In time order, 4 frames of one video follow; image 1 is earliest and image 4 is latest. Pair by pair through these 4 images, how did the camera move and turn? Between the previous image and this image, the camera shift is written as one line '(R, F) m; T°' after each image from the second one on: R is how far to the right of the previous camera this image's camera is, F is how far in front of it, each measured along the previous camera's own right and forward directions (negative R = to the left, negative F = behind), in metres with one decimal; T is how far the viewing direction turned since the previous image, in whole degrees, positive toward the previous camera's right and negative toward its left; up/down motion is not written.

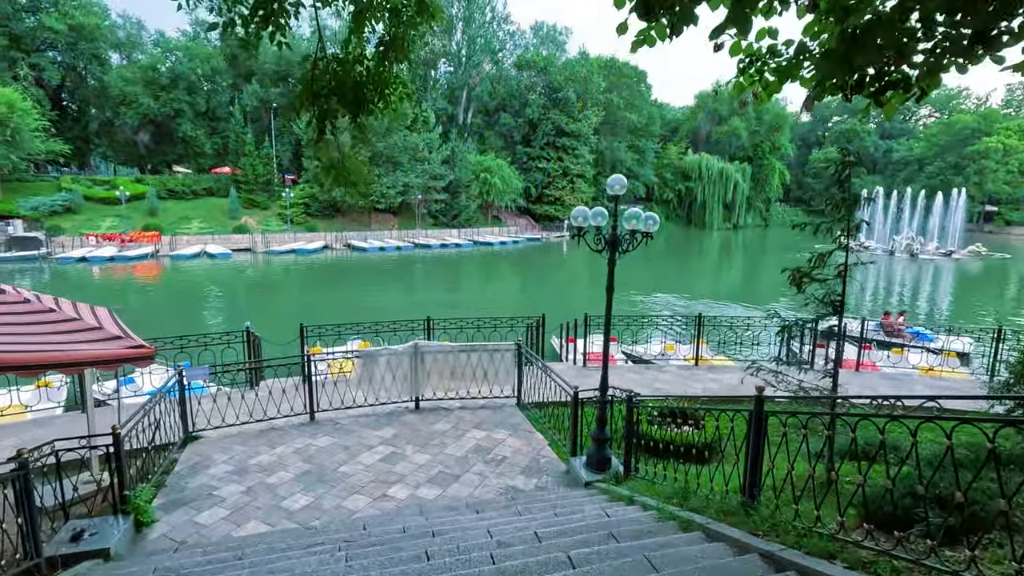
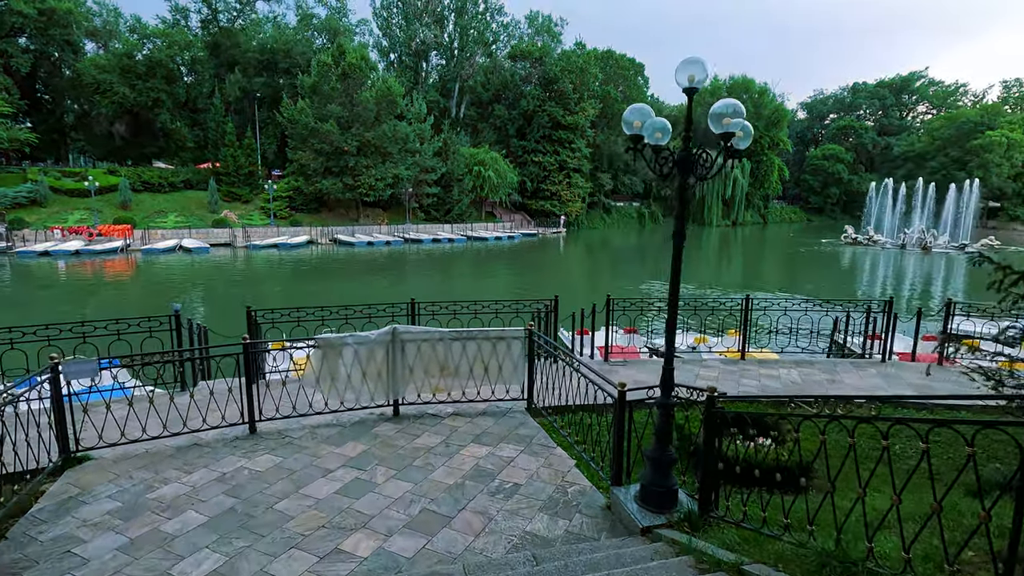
(-0.2, +1.7) m; +1°
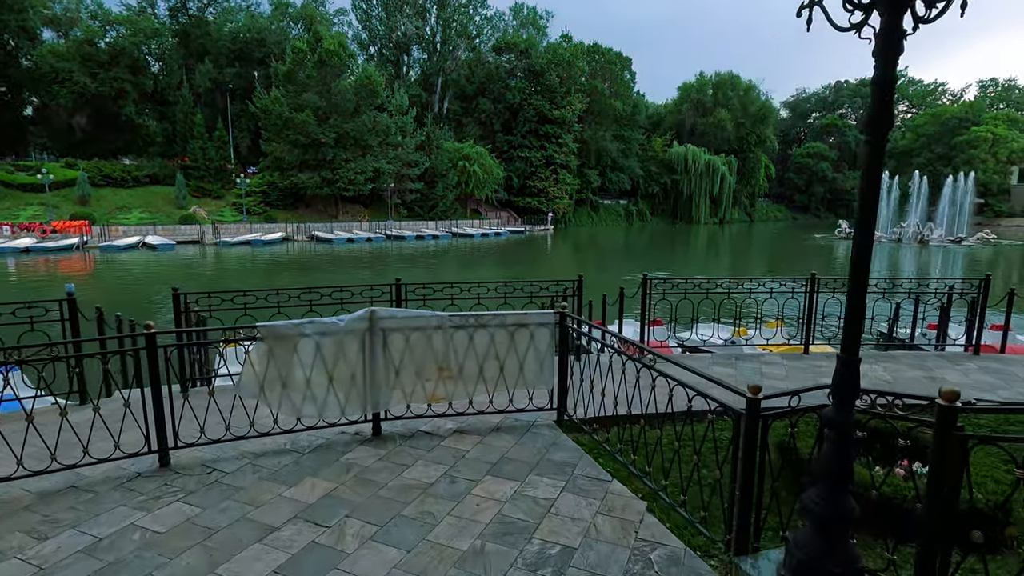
(-0.3, +1.5) m; +2°
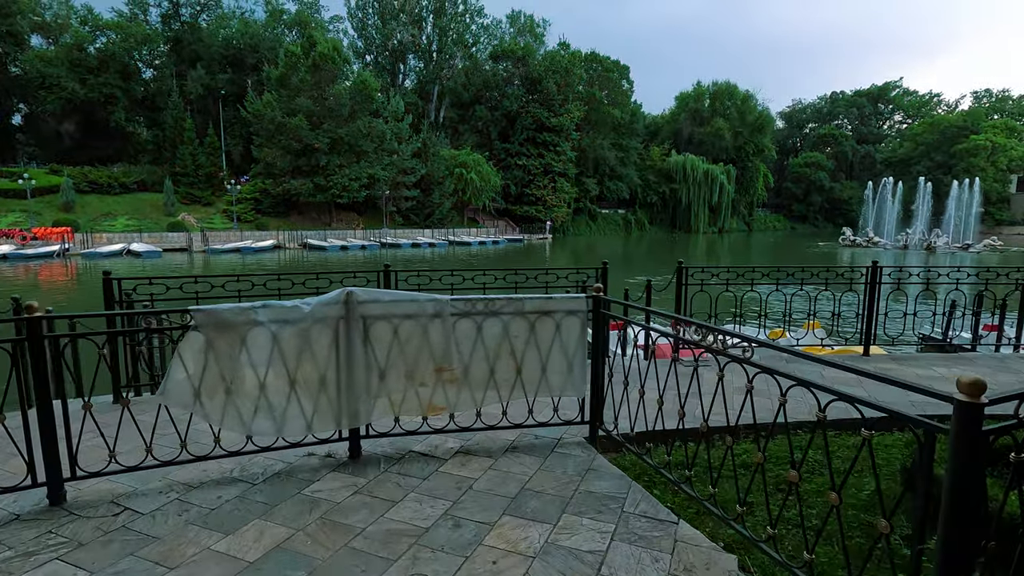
(-0.1, +0.9) m; 0°
